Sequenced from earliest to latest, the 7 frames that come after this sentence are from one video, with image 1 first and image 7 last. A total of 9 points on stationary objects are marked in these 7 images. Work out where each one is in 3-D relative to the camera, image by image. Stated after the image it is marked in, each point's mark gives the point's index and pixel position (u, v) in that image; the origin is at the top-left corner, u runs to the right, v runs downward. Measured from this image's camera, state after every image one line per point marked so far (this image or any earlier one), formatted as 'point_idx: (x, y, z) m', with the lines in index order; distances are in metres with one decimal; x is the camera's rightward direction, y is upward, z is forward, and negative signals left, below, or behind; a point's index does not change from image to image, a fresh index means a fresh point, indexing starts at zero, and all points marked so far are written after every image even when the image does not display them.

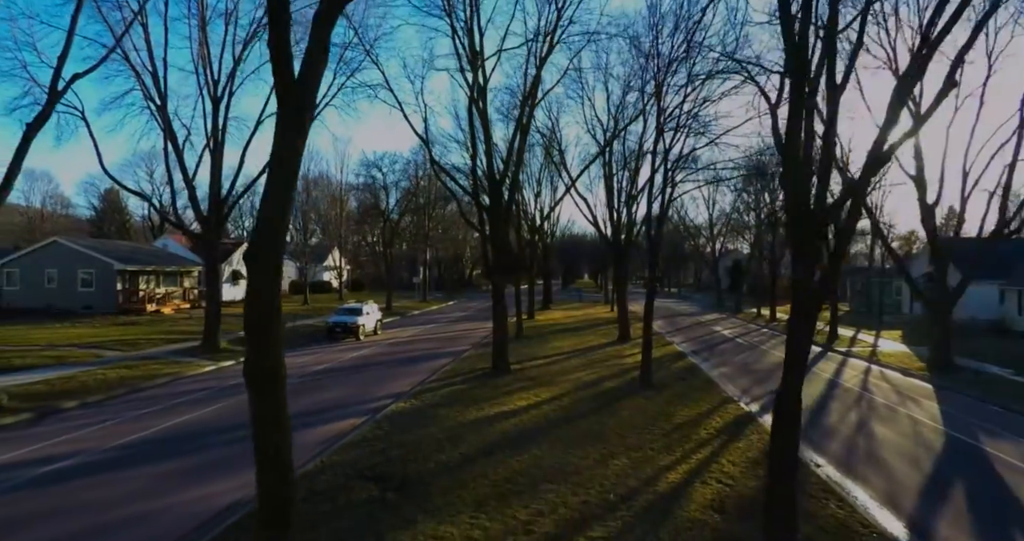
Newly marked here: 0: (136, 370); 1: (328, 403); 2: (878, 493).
0: (-10.3, -2.7, +15.0) m
1: (-4.0, -2.9, +12.1) m
2: (+5.2, -3.2, +7.7) m
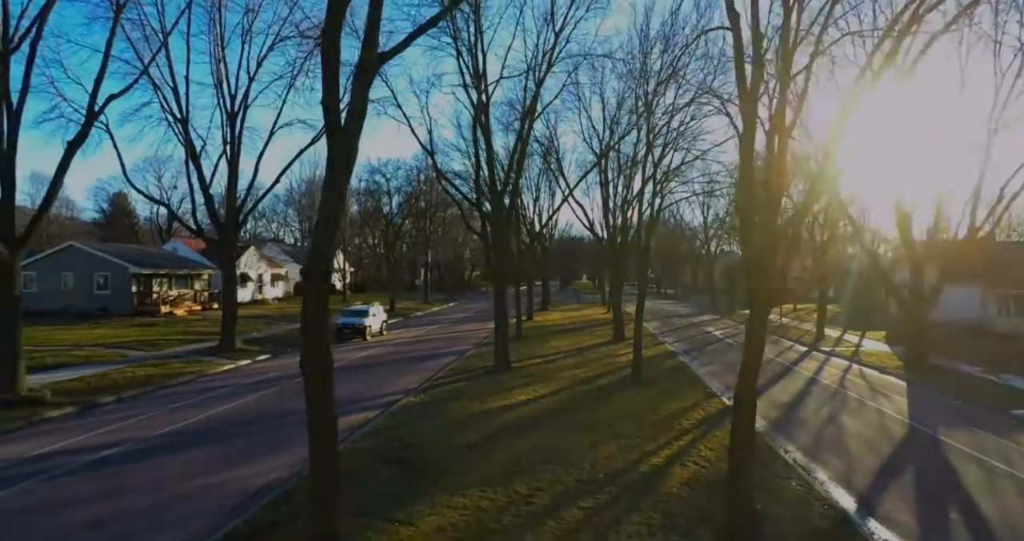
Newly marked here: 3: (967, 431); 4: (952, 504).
0: (-10.2, -2.8, +16.0) m
1: (-4.0, -3.1, +13.1) m
2: (+5.2, -3.3, +8.8) m
3: (+9.7, -3.4, +11.5) m
4: (+6.3, -3.4, +7.8) m
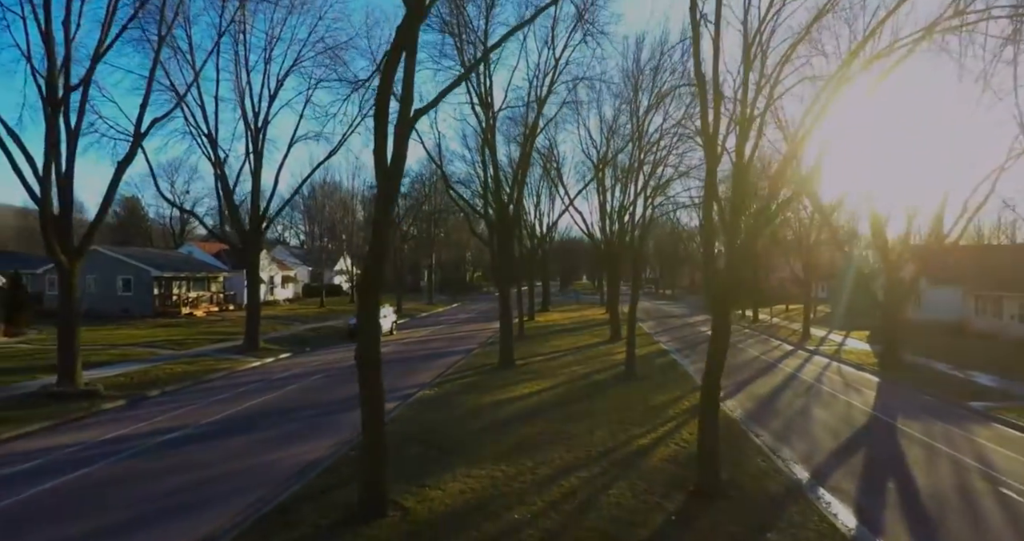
0: (-10.1, -3.0, +17.4) m
1: (-3.9, -3.2, +14.6) m
2: (+5.4, -3.4, +10.2) m
3: (+9.8, -3.6, +13.0) m
4: (+6.5, -3.5, +9.2) m
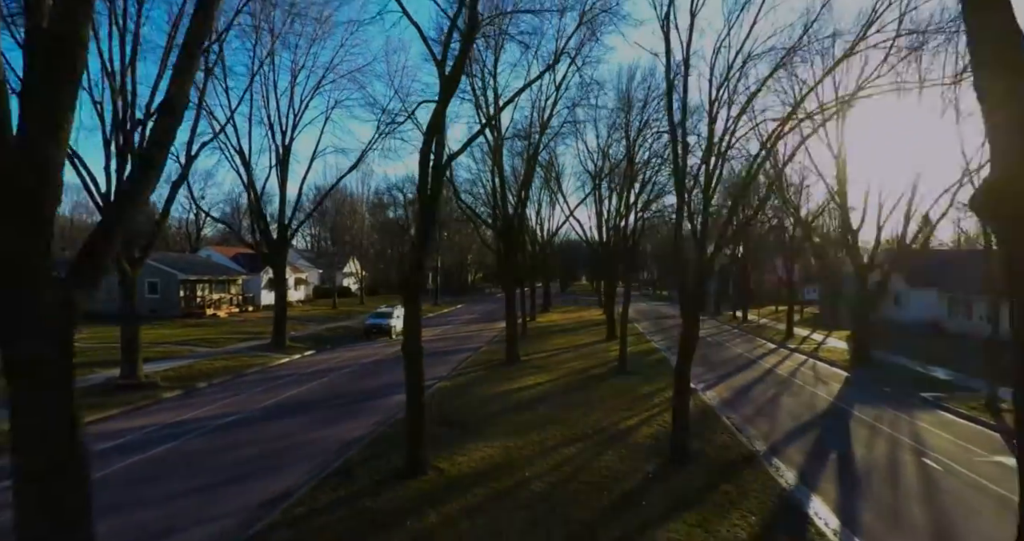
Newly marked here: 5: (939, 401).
0: (-9.9, -3.2, +19.3) m
1: (-3.7, -3.4, +16.5) m
2: (+5.6, -3.6, +12.2) m
3: (+10.0, -3.8, +14.9) m
4: (+6.7, -3.7, +11.2) m
5: (+12.5, -3.8, +15.9) m
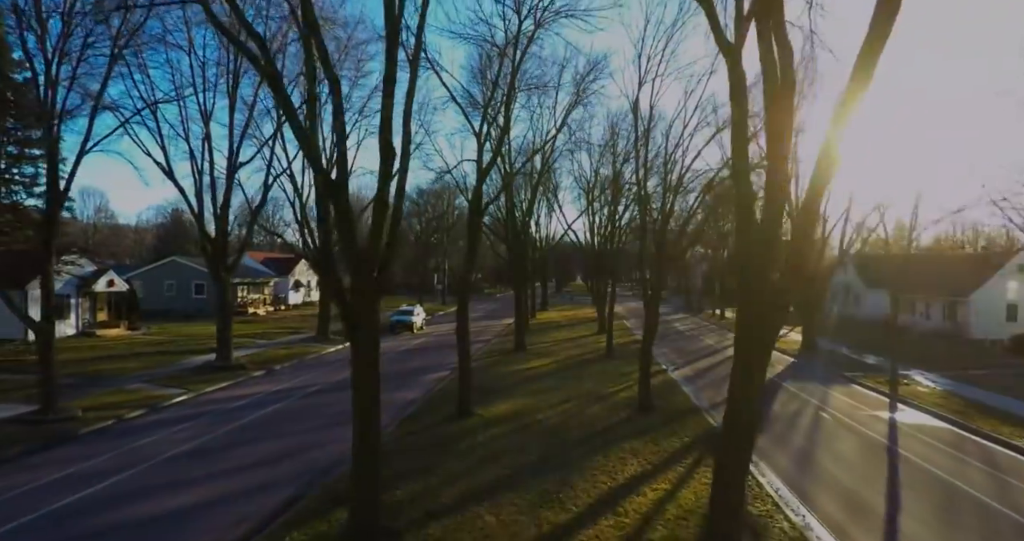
0: (-9.6, -3.4, +23.5) m
1: (-3.3, -3.7, +20.8) m
2: (+6.0, -3.8, +16.5) m
3: (+10.3, -4.0, +19.3) m
4: (+7.1, -3.9, +15.5) m
5: (+12.9, -4.0, +20.3) m
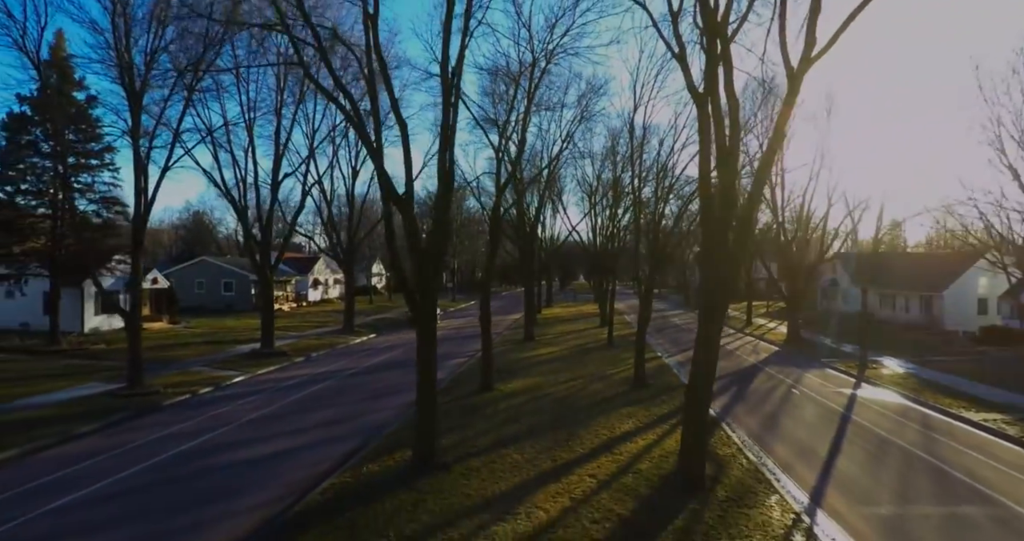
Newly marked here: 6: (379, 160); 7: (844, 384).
0: (-9.1, -3.3, +26.0) m
1: (-2.9, -3.6, +23.2) m
2: (+6.4, -3.7, +18.9) m
3: (+10.8, -3.8, +21.7) m
4: (+7.5, -3.8, +17.9) m
5: (+13.3, -3.9, +22.7) m
6: (-2.5, +2.1, +10.3) m
7: (+11.6, -3.9, +18.9) m
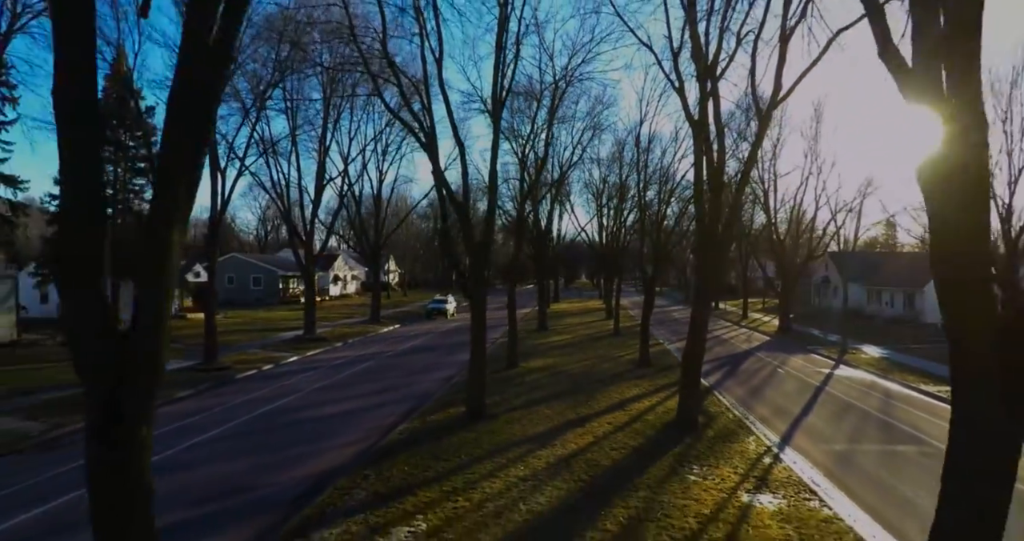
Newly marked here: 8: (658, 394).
0: (-8.4, -3.1, +28.5) m
1: (-2.1, -3.3, +25.7) m
2: (+7.2, -3.5, +21.4) m
3: (+11.6, -3.6, +24.2) m
4: (+8.3, -3.6, +20.4) m
5: (+14.1, -3.7, +25.2) m
6: (-1.7, +2.3, +12.8) m
7: (+12.4, -3.7, +21.4) m
8: (+4.0, -3.4, +14.7) m
